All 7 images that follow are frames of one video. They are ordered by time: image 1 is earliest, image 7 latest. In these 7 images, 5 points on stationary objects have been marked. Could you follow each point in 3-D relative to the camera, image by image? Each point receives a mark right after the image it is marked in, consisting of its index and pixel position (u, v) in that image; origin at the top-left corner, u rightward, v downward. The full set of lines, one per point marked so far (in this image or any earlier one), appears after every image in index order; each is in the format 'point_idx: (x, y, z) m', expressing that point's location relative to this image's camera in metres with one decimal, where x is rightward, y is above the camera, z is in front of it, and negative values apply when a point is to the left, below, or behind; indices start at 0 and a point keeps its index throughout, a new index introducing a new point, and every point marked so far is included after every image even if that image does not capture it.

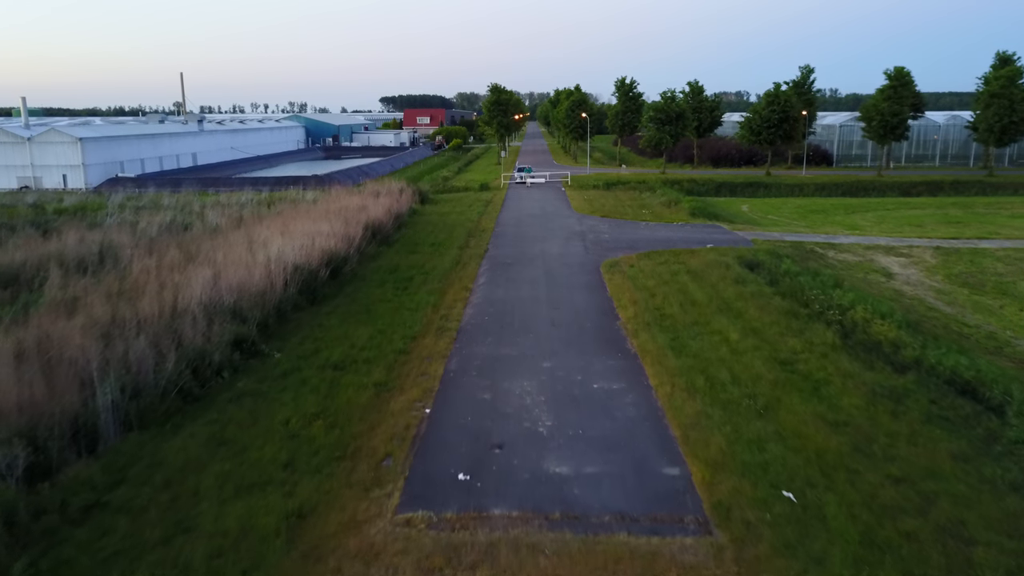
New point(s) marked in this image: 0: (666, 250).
0: (+3.8, +0.9, +19.0) m
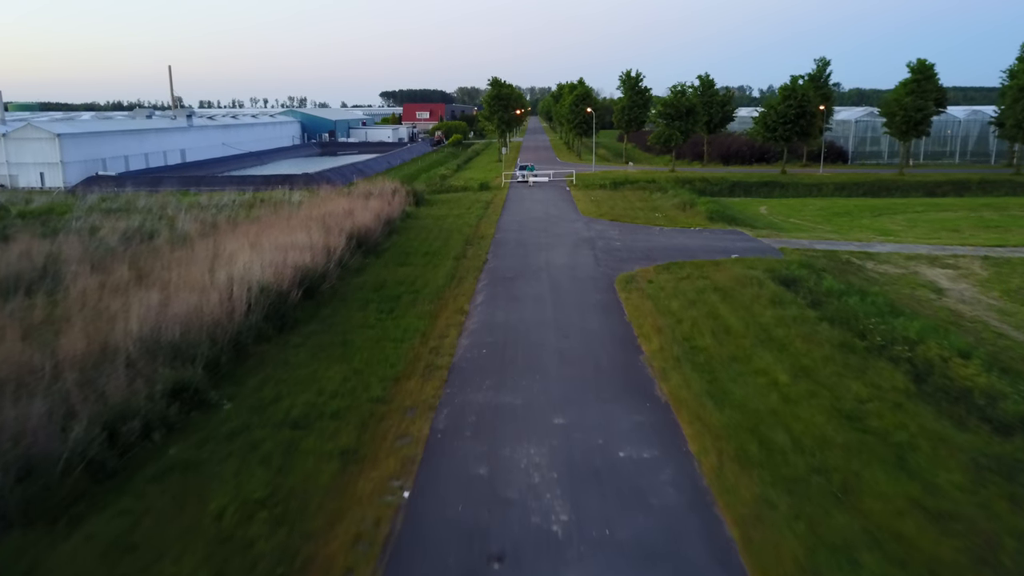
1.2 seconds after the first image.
0: (+3.8, +0.5, +17.0) m
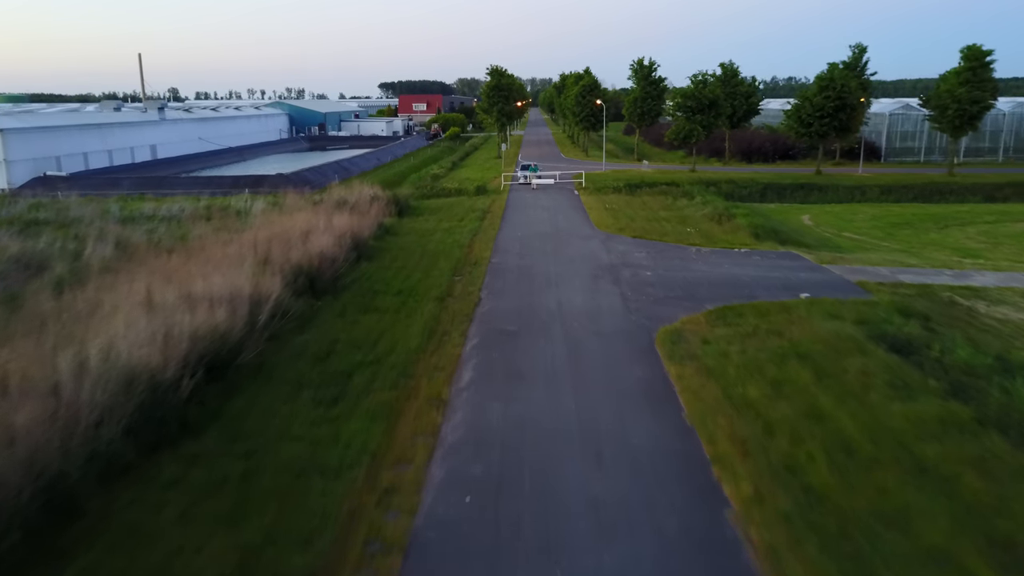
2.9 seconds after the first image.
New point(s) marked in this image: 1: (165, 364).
0: (+3.8, -0.3, +12.8) m
1: (-3.7, -0.8, +8.3) m
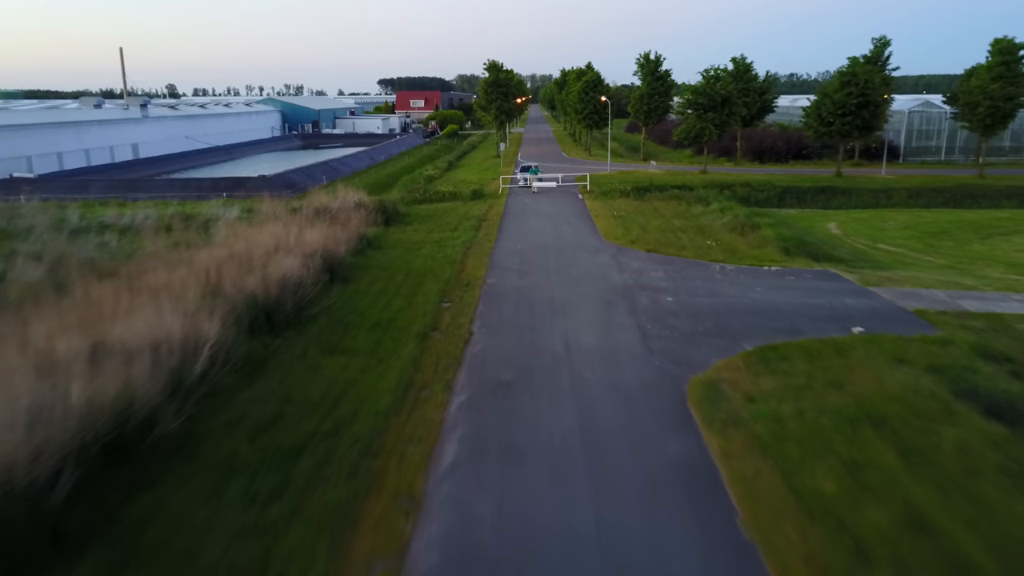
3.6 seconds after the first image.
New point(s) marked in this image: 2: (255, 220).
0: (+3.8, -0.8, +10.6) m
1: (-3.7, -1.3, +6.1) m
2: (-6.1, +1.6, +18.5) m
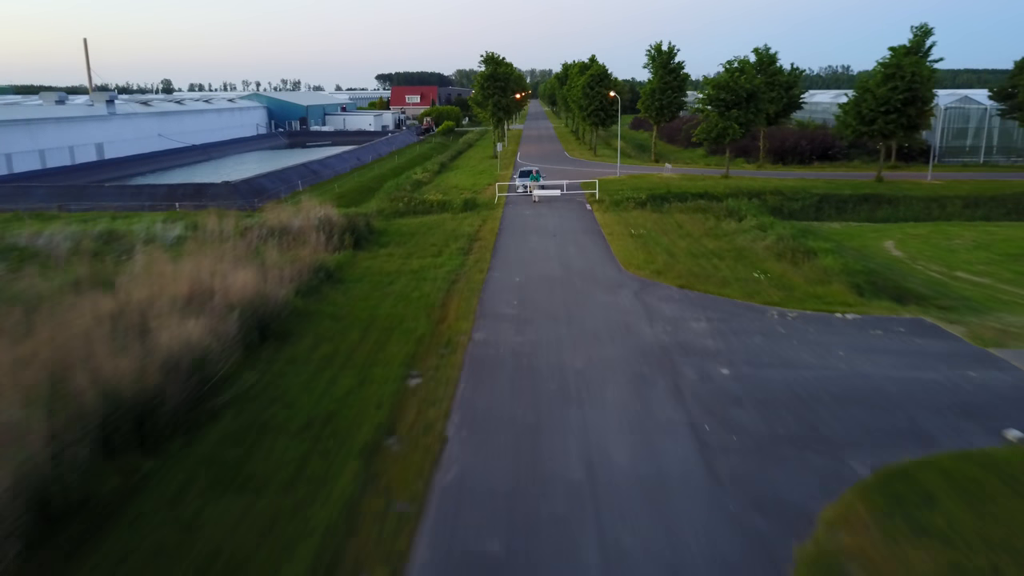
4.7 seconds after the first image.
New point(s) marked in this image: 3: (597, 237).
0: (+3.7, -1.6, +7.0) m
1: (-3.8, -2.2, +2.4) m
2: (-6.2, +0.8, +14.8) m
3: (+2.0, +1.2, +18.5) m
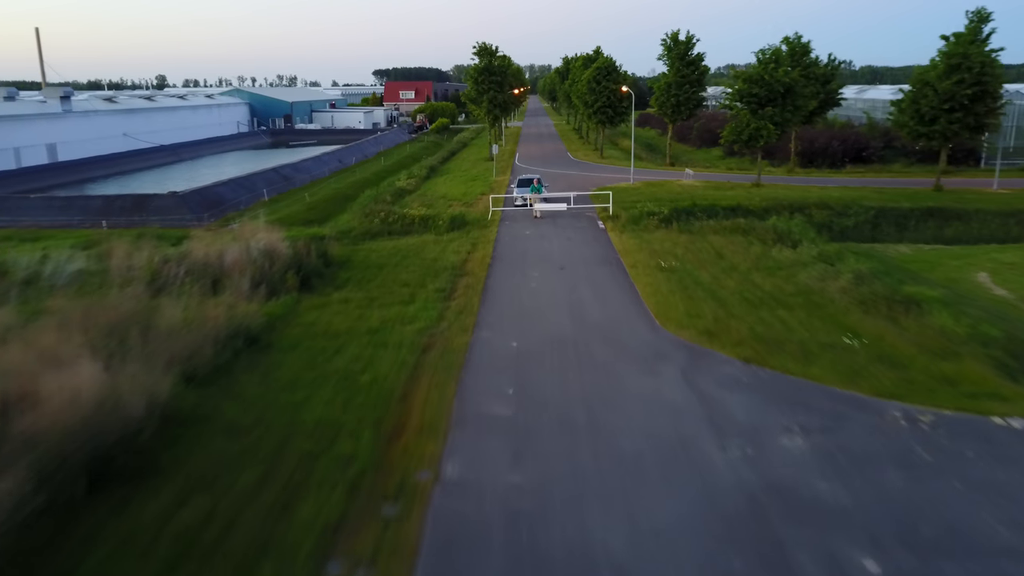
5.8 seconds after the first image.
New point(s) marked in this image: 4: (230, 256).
0: (+3.7, -2.6, +3.0) m
1: (-3.8, -3.1, -1.6) m
2: (-6.2, -0.1, +10.8) m
3: (+1.9, +0.3, +14.5) m
4: (-4.6, +0.6, +13.2) m
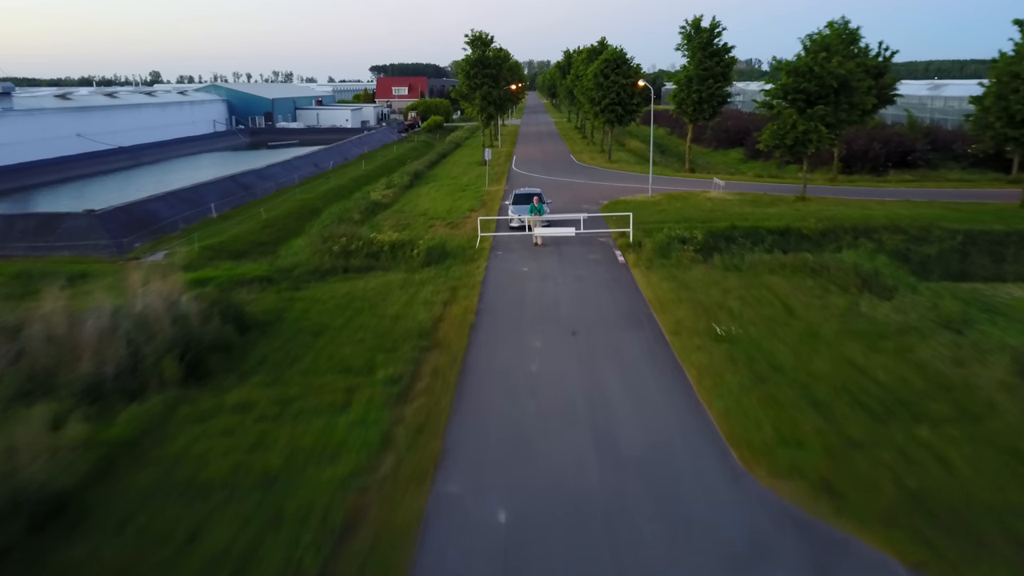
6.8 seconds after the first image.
0: (+3.6, -3.6, -1.3) m
1: (-3.9, -4.2, -5.9) m
2: (-6.3, -1.1, +6.5) m
3: (+1.8, -0.7, +10.2) m
4: (-4.7, -0.4, +8.9) m
